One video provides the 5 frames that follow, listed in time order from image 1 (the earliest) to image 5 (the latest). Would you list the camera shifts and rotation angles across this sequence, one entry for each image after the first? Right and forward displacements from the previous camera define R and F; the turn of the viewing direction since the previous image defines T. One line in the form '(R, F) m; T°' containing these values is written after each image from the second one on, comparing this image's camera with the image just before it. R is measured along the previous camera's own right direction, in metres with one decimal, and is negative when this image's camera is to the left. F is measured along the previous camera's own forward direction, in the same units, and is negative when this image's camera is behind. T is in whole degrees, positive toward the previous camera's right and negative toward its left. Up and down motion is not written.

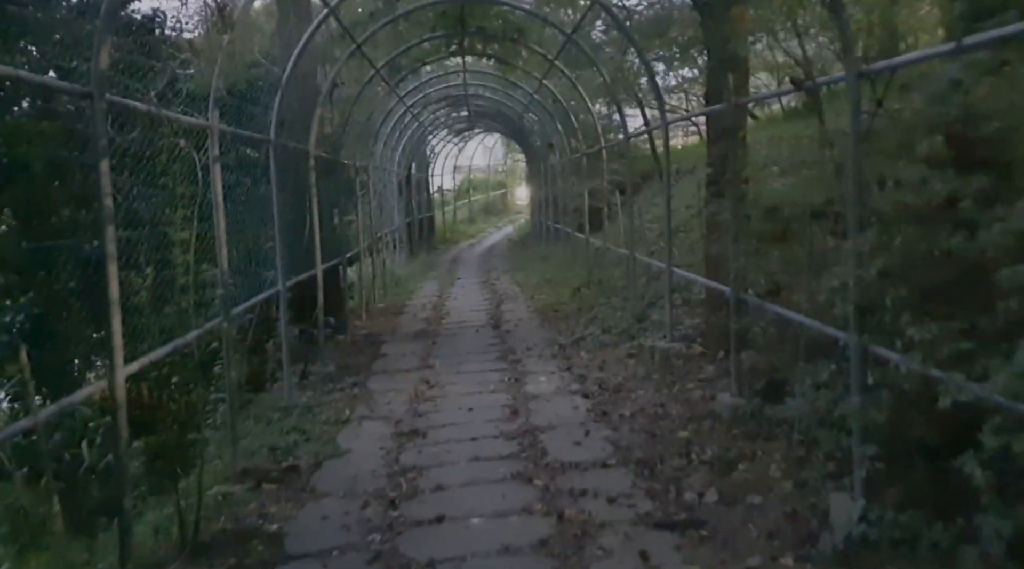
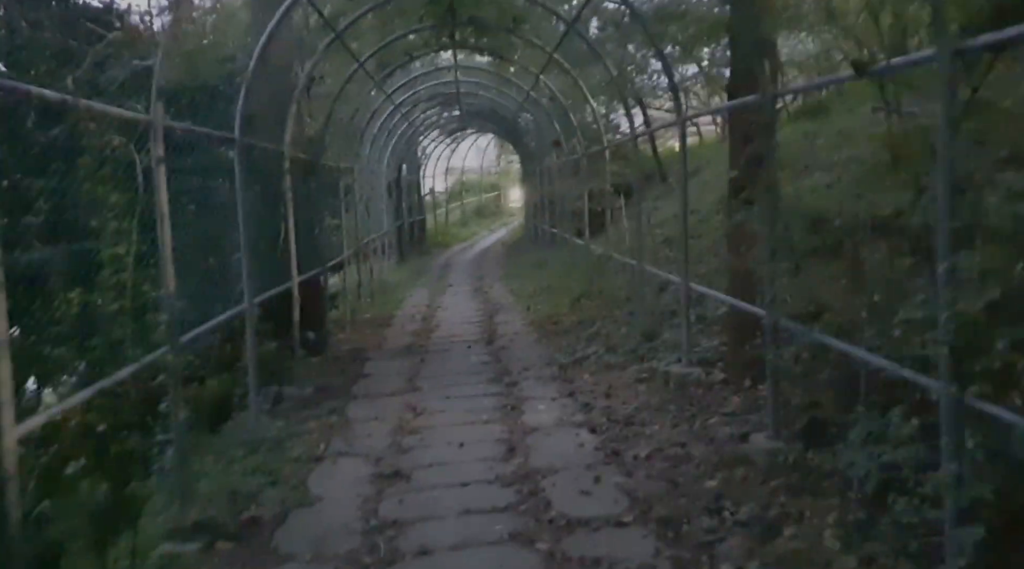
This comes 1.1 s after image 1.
(0.0, +0.6) m; 0°
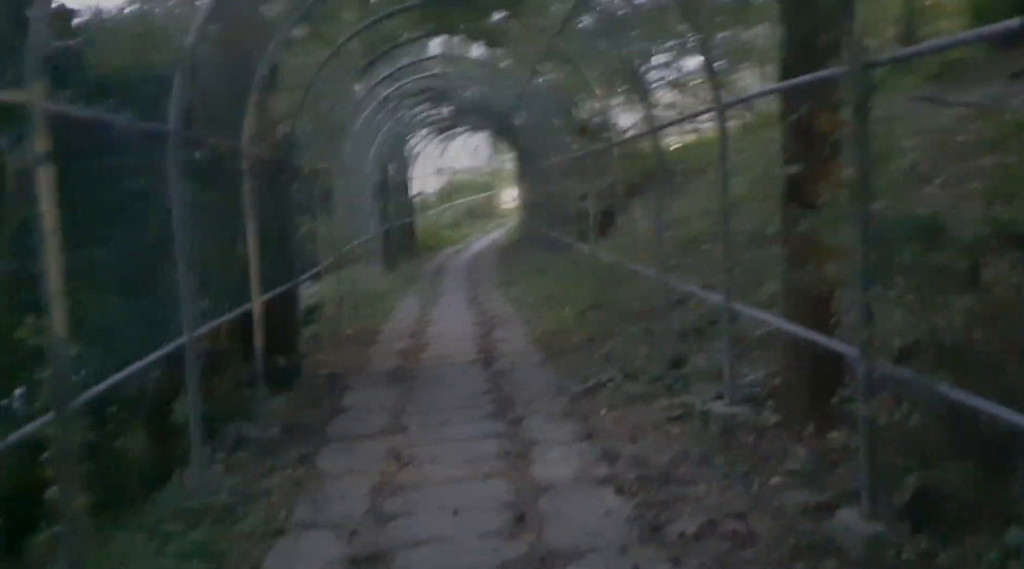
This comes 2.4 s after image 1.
(0.0, +0.9) m; 0°
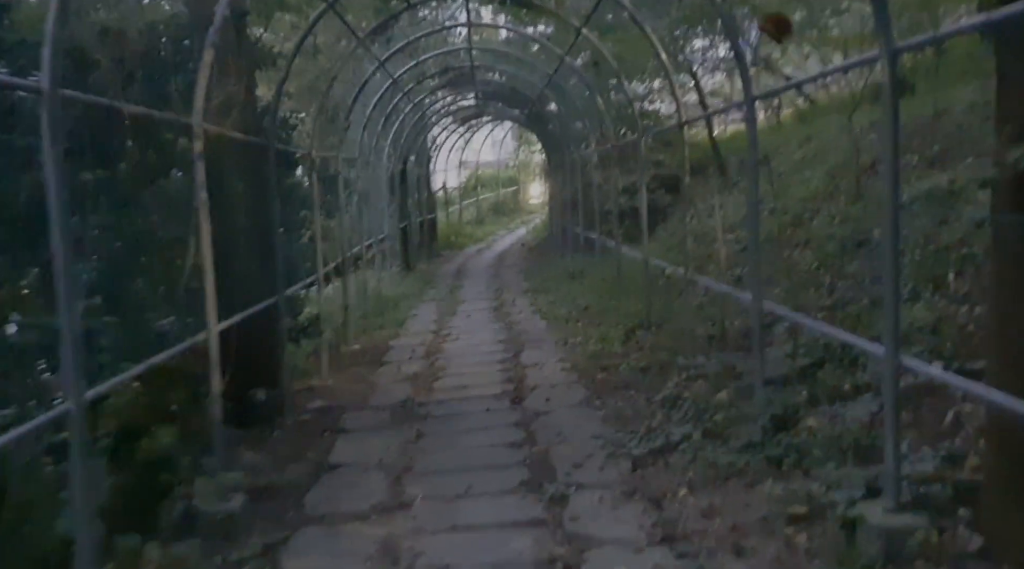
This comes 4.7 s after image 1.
(-0.1, +1.3) m; -1°
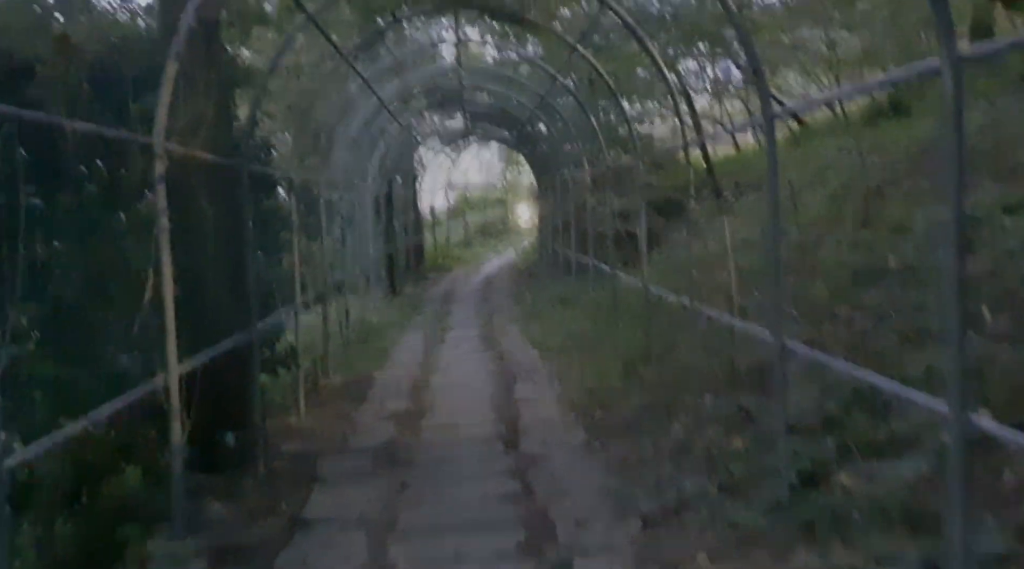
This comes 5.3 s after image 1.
(0.0, +0.4) m; +1°
